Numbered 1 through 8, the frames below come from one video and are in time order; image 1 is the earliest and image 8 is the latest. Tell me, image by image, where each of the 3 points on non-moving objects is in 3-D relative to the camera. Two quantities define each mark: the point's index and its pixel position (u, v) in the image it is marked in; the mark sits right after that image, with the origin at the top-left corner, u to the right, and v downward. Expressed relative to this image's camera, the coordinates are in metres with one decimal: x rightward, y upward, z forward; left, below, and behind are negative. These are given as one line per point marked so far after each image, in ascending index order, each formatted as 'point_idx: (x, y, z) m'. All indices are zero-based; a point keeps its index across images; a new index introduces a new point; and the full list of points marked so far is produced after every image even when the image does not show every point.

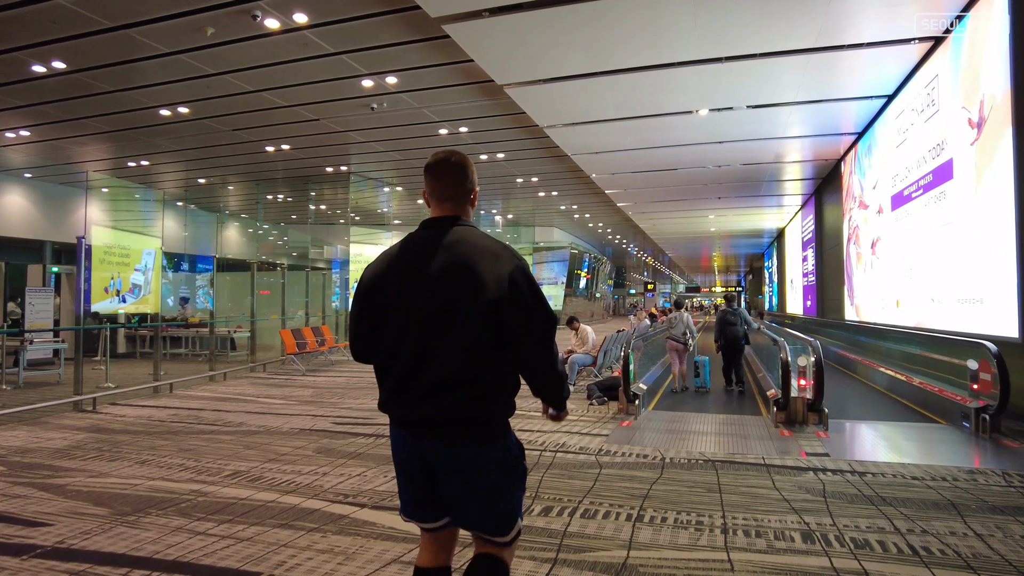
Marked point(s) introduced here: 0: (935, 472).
0: (+2.6, -1.2, +3.5) m
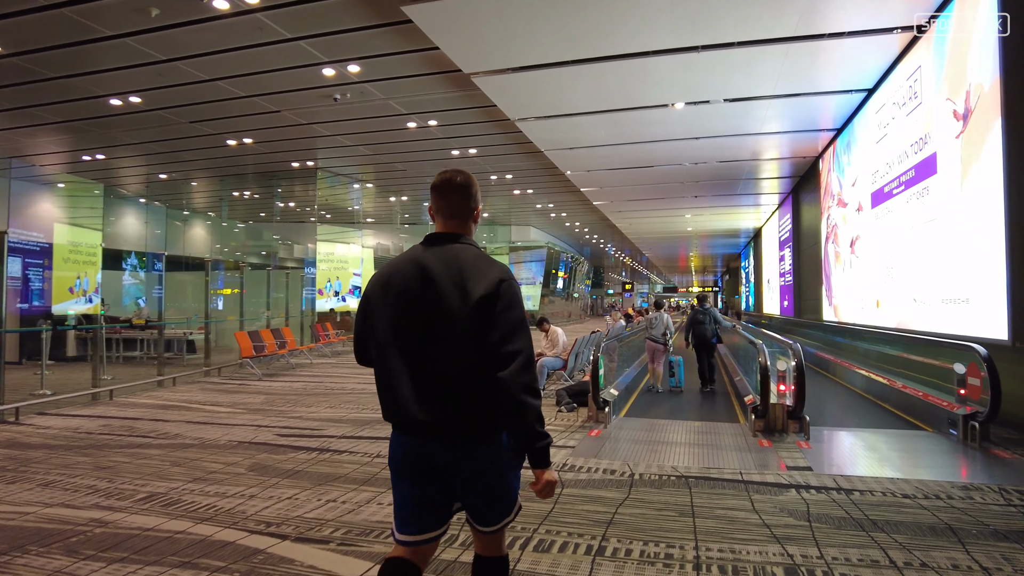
0: (+2.4, -1.1, +3.2) m
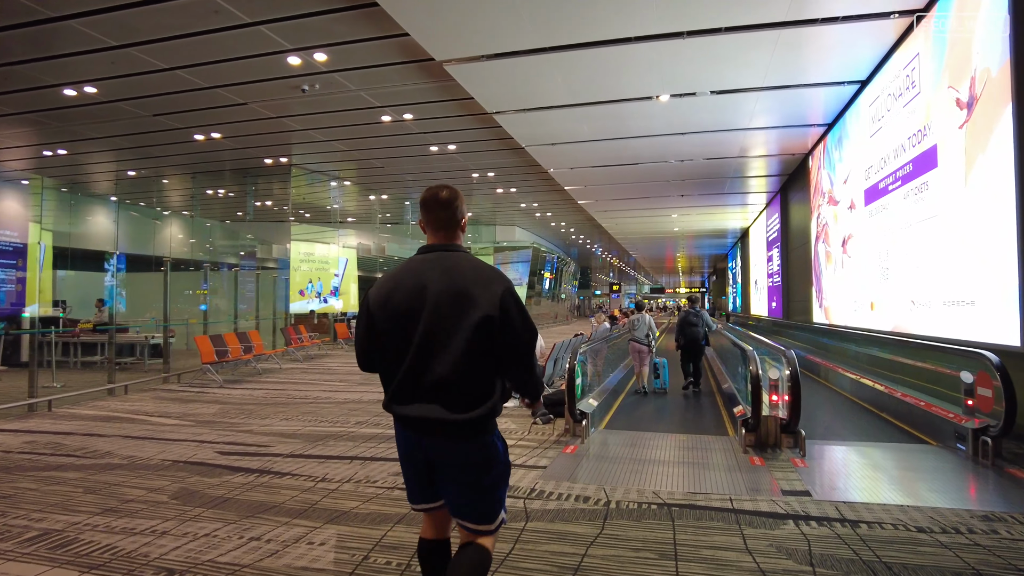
0: (+2.1, -1.2, +2.7) m
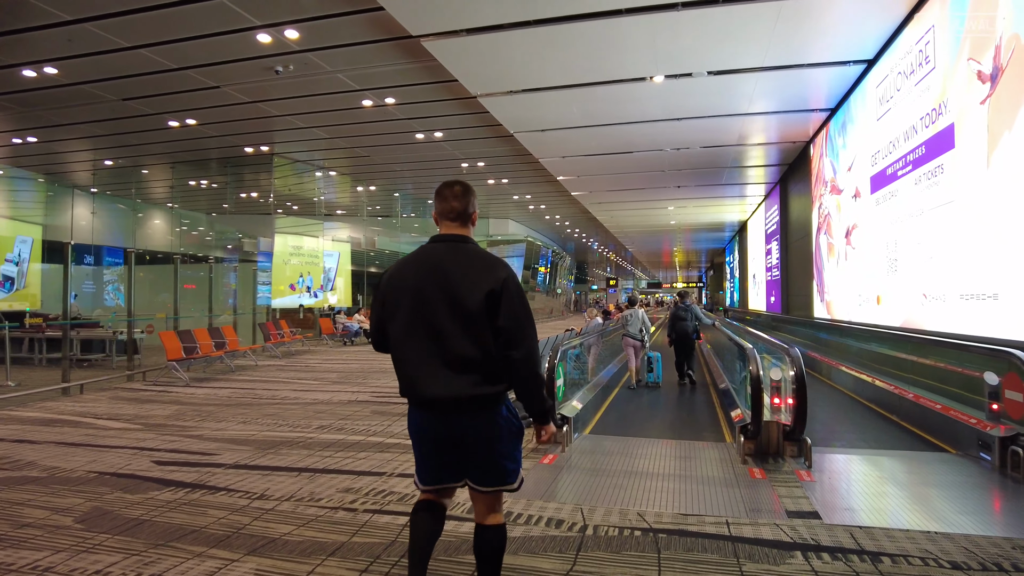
0: (+1.9, -1.1, +2.3) m
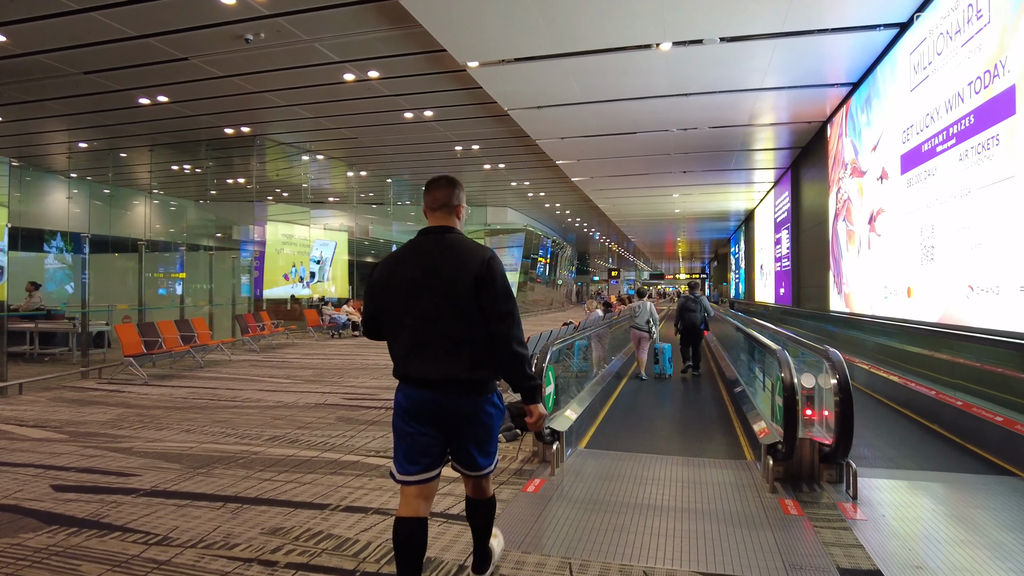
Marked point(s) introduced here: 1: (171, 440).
0: (+1.8, -1.1, +1.6) m
1: (-2.6, -1.2, +4.3) m
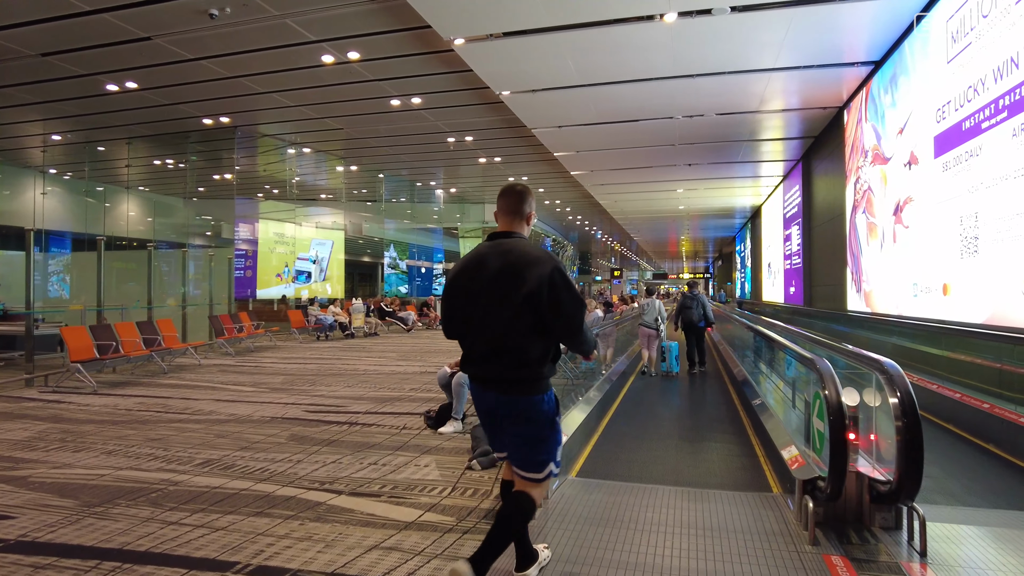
0: (+1.7, -1.0, +0.9) m
1: (-2.8, -1.1, +3.6) m
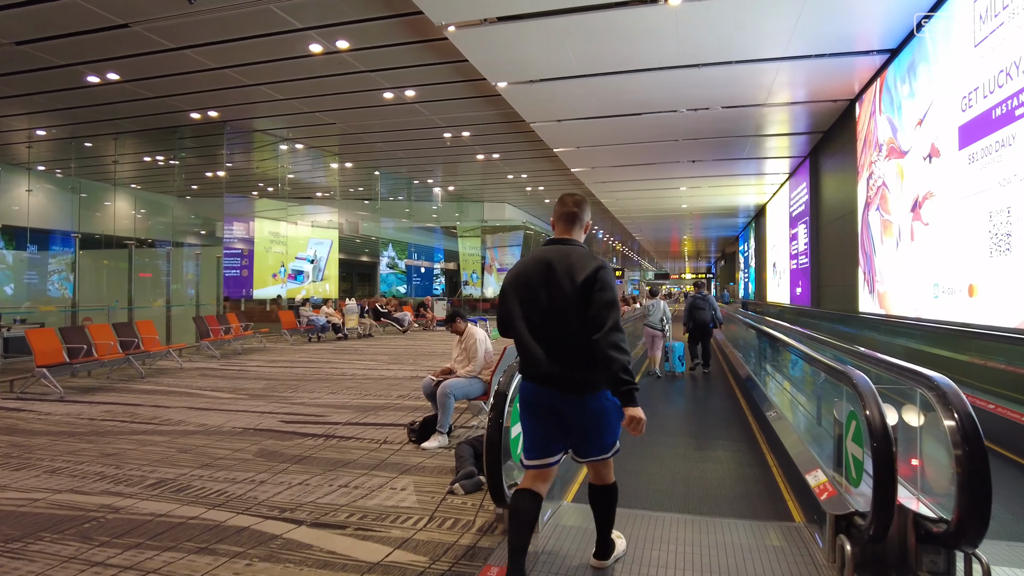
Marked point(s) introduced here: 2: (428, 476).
0: (+1.6, -1.0, +0.5) m
1: (-2.8, -1.1, +3.2) m
2: (-0.5, -1.1, +3.3) m
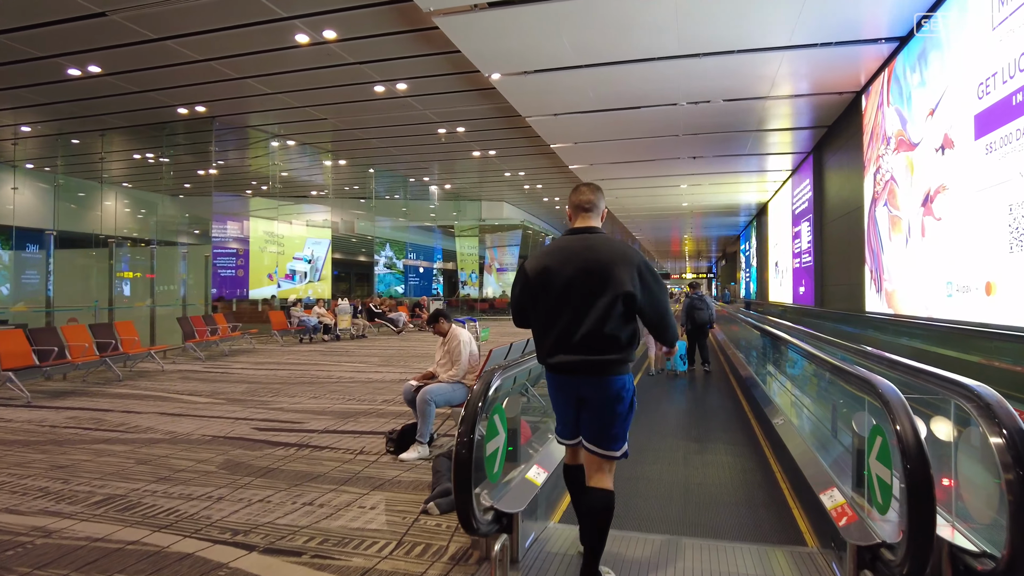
0: (+1.5, -1.0, +0.2) m
1: (-2.9, -1.1, +2.9) m
2: (-0.6, -1.1, +3.0) m
